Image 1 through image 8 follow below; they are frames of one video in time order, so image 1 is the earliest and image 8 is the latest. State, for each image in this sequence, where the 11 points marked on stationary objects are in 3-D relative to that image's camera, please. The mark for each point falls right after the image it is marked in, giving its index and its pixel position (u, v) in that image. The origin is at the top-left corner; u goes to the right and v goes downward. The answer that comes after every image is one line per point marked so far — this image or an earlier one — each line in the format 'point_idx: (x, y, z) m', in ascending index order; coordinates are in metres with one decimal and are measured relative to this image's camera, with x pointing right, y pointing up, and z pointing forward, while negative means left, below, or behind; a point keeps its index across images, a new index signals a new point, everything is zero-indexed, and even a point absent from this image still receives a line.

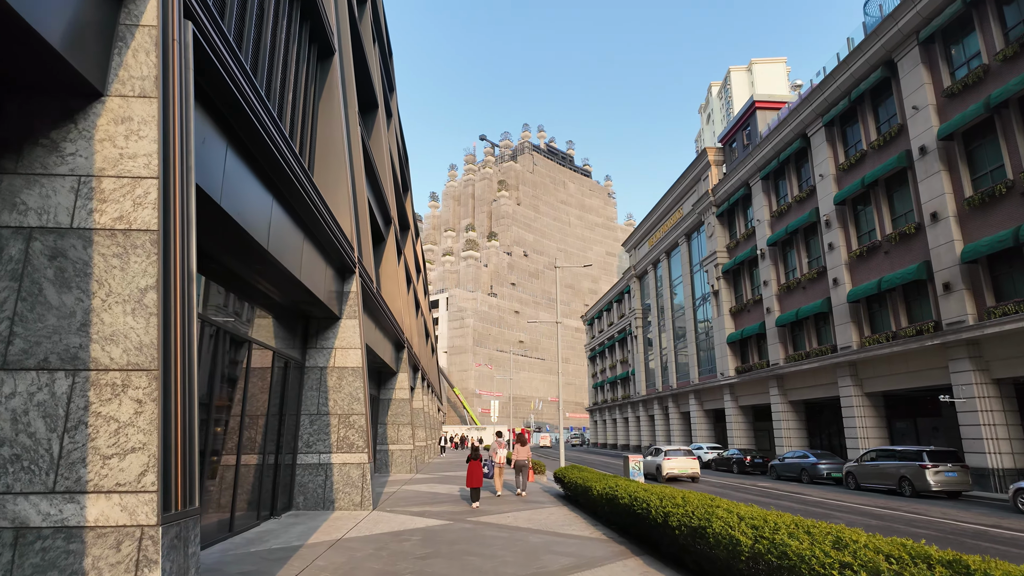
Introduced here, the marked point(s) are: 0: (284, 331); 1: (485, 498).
0: (-4.0, -0.8, +10.4) m
1: (-0.6, -4.5, +12.6) m
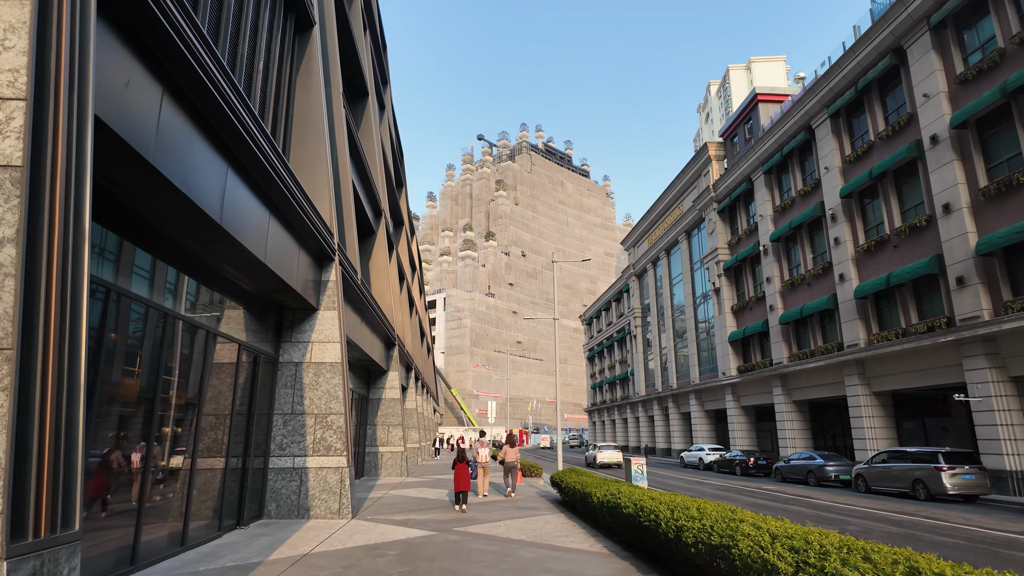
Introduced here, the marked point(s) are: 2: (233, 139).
0: (-4.1, -0.6, +9.5) m
1: (-0.8, -4.3, +11.7) m
2: (-3.2, +1.7, +6.7) m
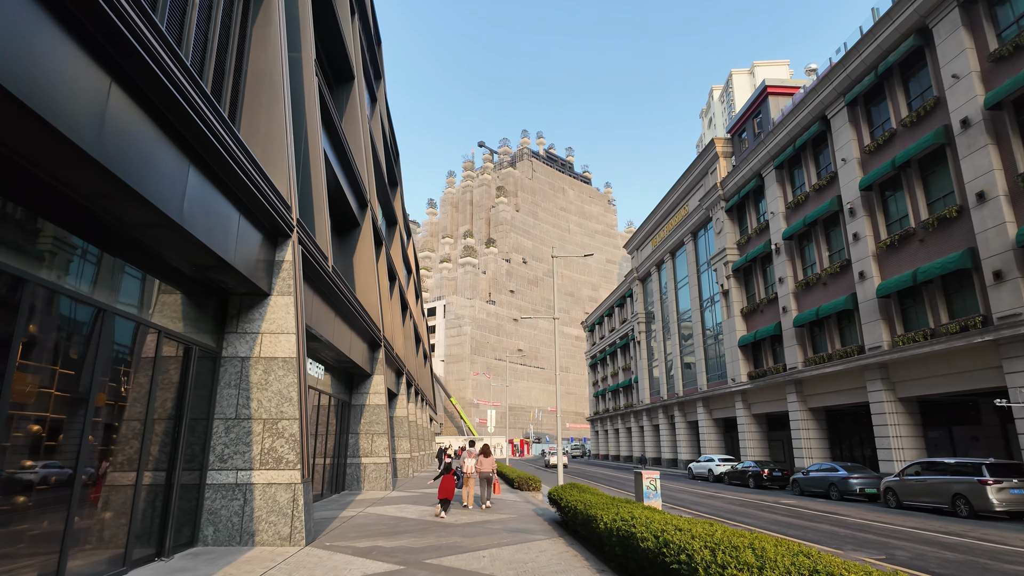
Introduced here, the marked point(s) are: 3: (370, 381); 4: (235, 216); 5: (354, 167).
0: (-4.3, -0.3, +7.9) m
1: (-0.9, -4.1, +10.1) m
2: (-3.4, +2.1, +5.1) m
3: (-4.5, -2.9, +18.5) m
4: (-3.7, +1.0, +7.7) m
5: (-4.9, +3.8, +18.5) m
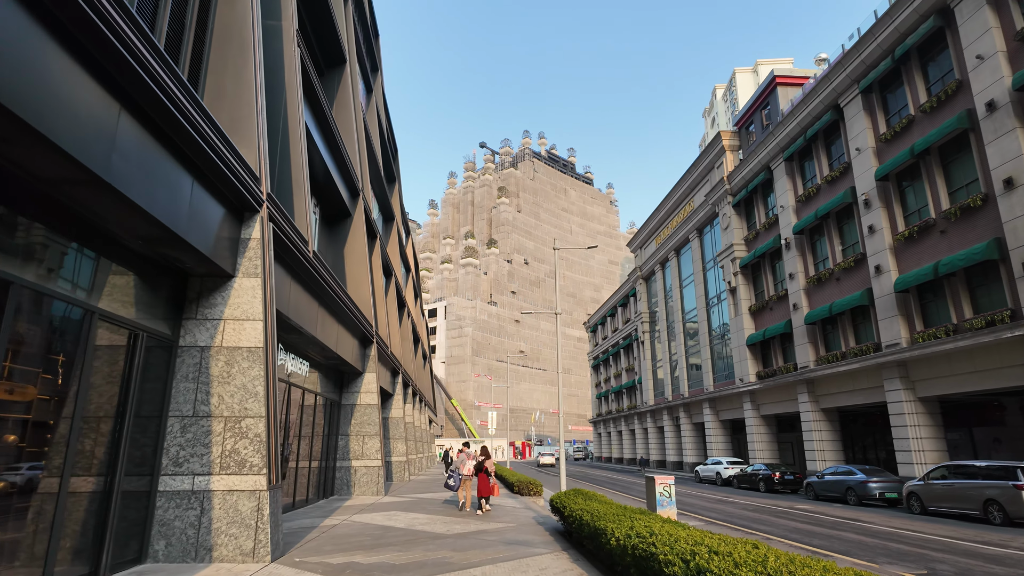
0: (-4.3, 0.0, +6.9) m
1: (-1.0, -3.8, +9.0) m
2: (-3.4, +2.3, +4.1) m
3: (-4.5, -2.7, +17.5) m
4: (-3.7, +1.2, +6.8) m
5: (-5.0, +4.0, +17.5) m
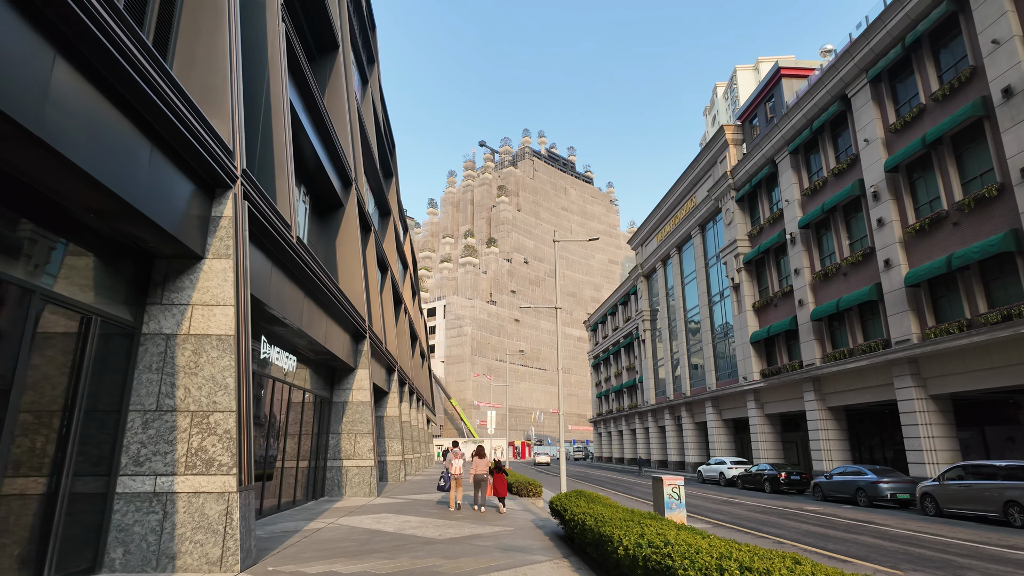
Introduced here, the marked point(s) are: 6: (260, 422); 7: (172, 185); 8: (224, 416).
0: (-4.4, +0.2, +6.3) m
1: (-1.0, -3.6, +8.4) m
2: (-3.5, +2.5, +3.5) m
3: (-4.5, -2.5, +16.9) m
4: (-3.8, +1.4, +6.1) m
5: (-5.0, +4.2, +16.9) m
6: (-5.1, -2.7, +11.9) m
7: (-3.7, +1.1, +6.5) m
8: (-3.2, -1.4, +6.6) m
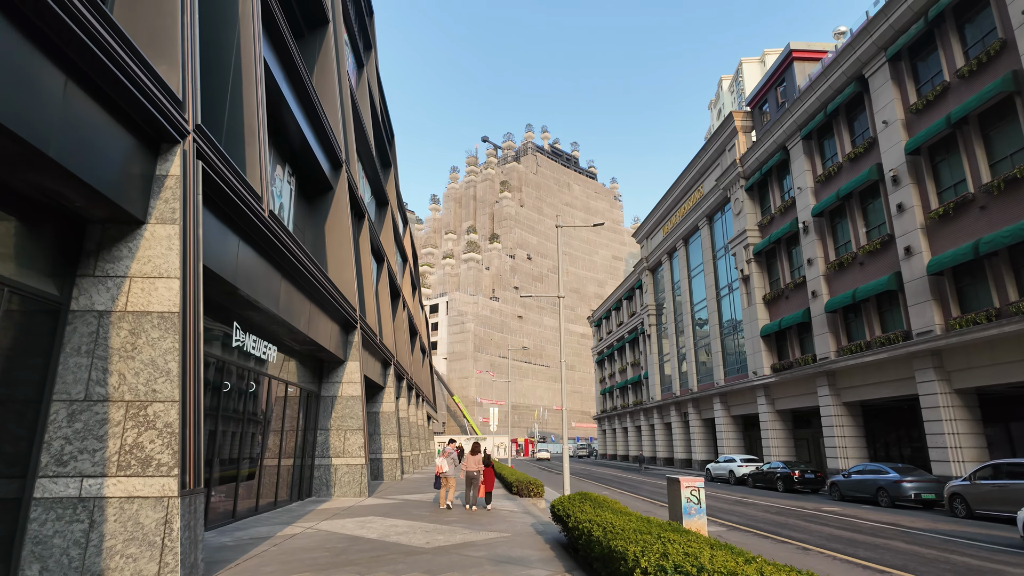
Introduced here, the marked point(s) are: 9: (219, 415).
0: (-4.5, +0.5, +5.3) m
1: (-1.1, -3.3, +7.4) m
2: (-3.6, +2.8, +2.5) m
3: (-4.5, -2.2, +15.9) m
4: (-3.8, +1.7, +5.1) m
5: (-5.0, +4.5, +15.8) m
6: (-5.1, -2.3, +10.9) m
7: (-3.8, +1.4, +5.5) m
8: (-3.3, -1.1, +5.6) m
9: (-5.1, -2.2, +10.2) m
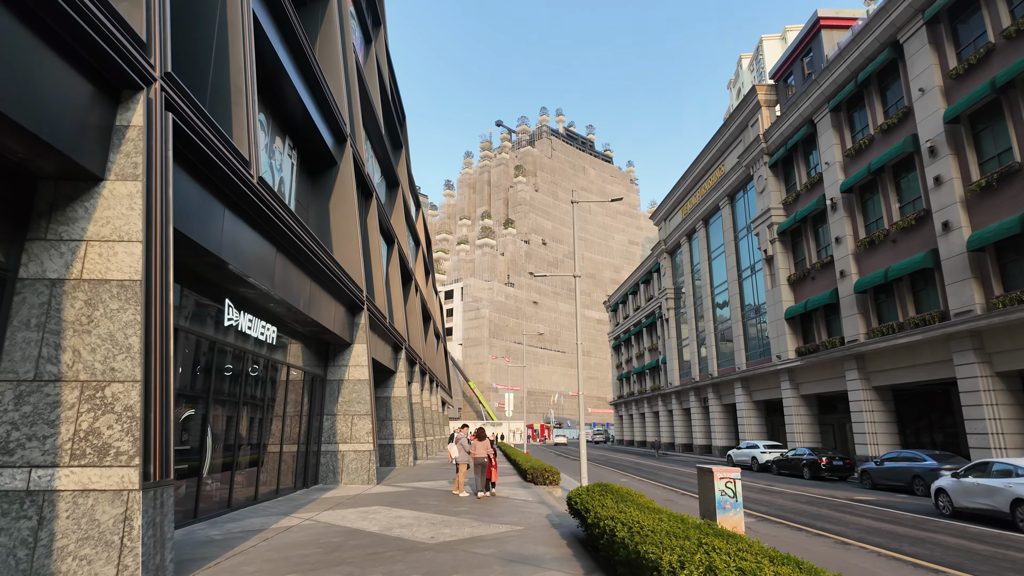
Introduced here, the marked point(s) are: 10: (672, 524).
0: (-4.4, +0.8, +4.6) m
1: (-0.9, -2.9, +6.7) m
2: (-3.6, +3.1, +1.7) m
3: (-4.2, -1.6, +15.2) m
4: (-3.8, +2.0, +4.3) m
5: (-4.7, +5.0, +15.1) m
6: (-4.9, -1.9, +10.3) m
7: (-3.7, +1.7, +4.8) m
8: (-3.2, -0.8, +4.9) m
9: (-4.9, -1.8, +9.6) m
10: (+1.4, -2.1, +5.5) m
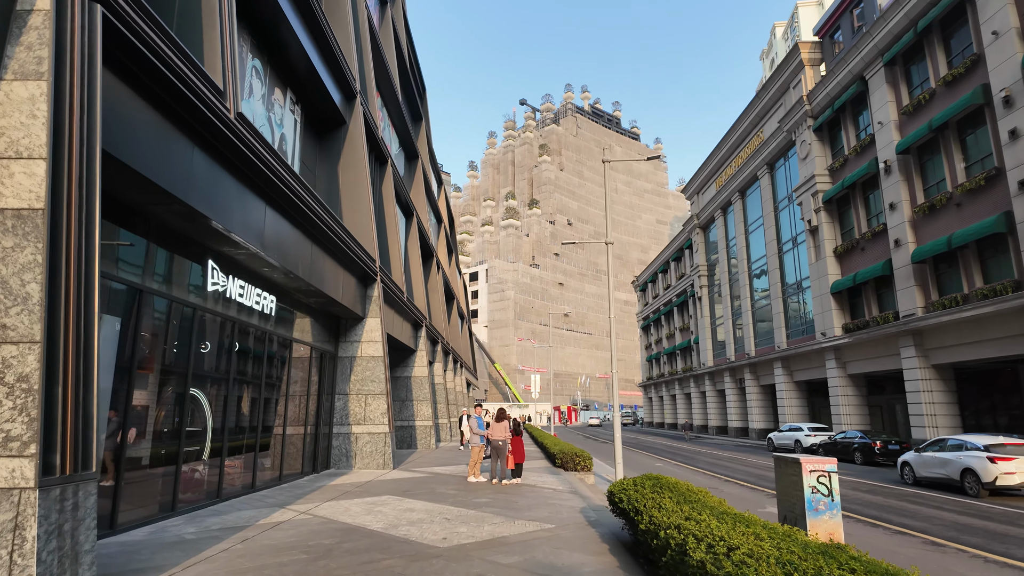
0: (-4.2, +1.2, +3.3) m
1: (-0.7, -2.4, +5.4) m
2: (-3.6, +3.4, +0.4) m
3: (-3.5, -0.9, +14.1) m
4: (-3.7, +2.4, +3.1) m
5: (-4.2, +5.7, +13.7) m
6: (-4.5, -1.4, +9.2) m
7: (-3.6, +2.1, +3.5) m
8: (-3.0, -0.4, +3.6) m
9: (-4.5, -1.2, +8.5) m
10: (+1.6, -1.6, +4.1) m
